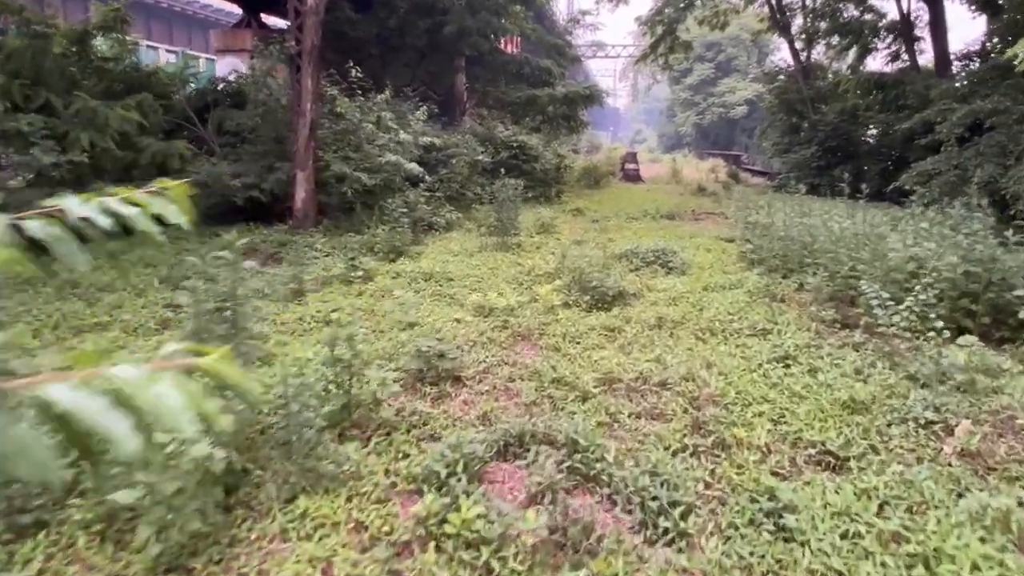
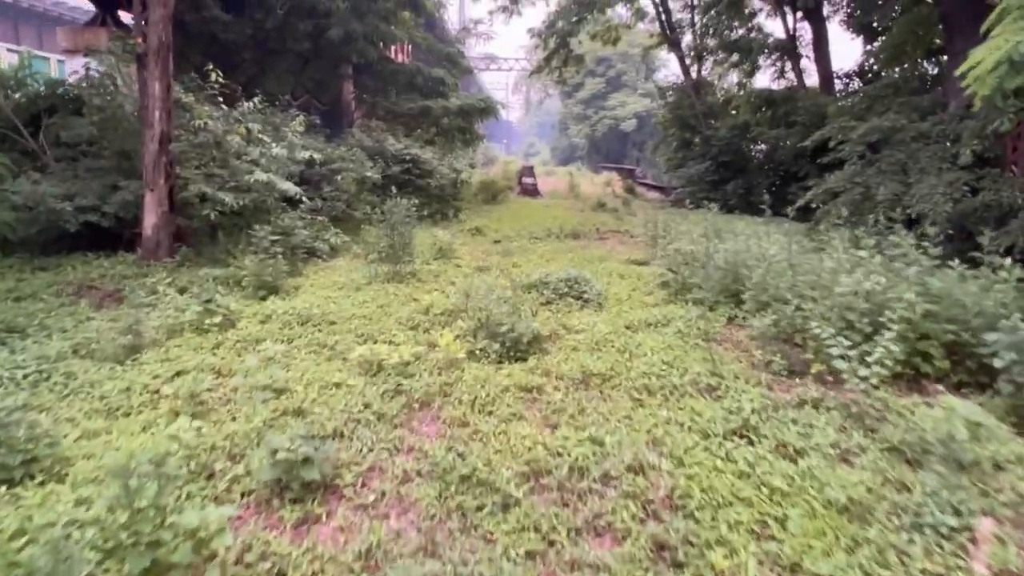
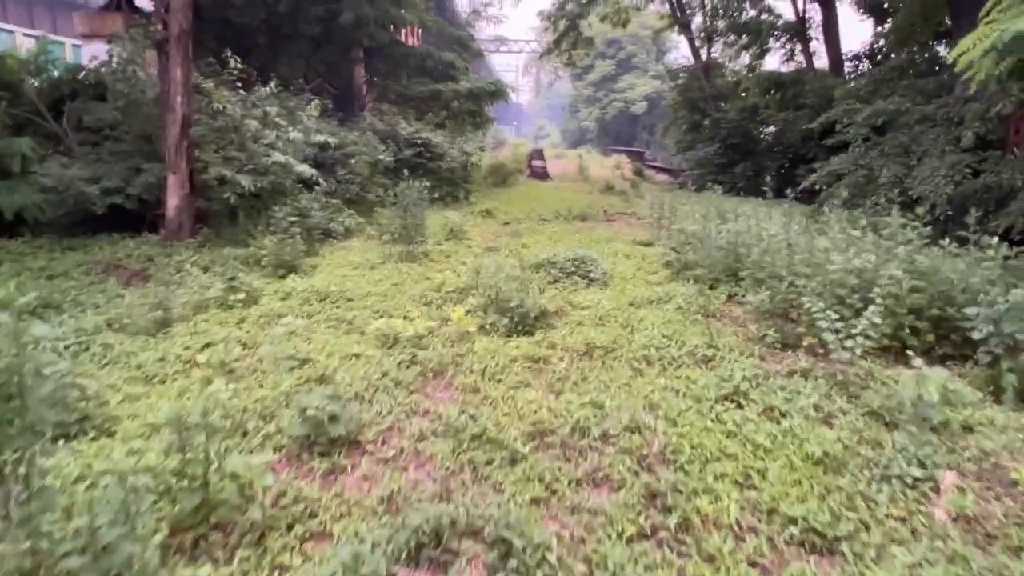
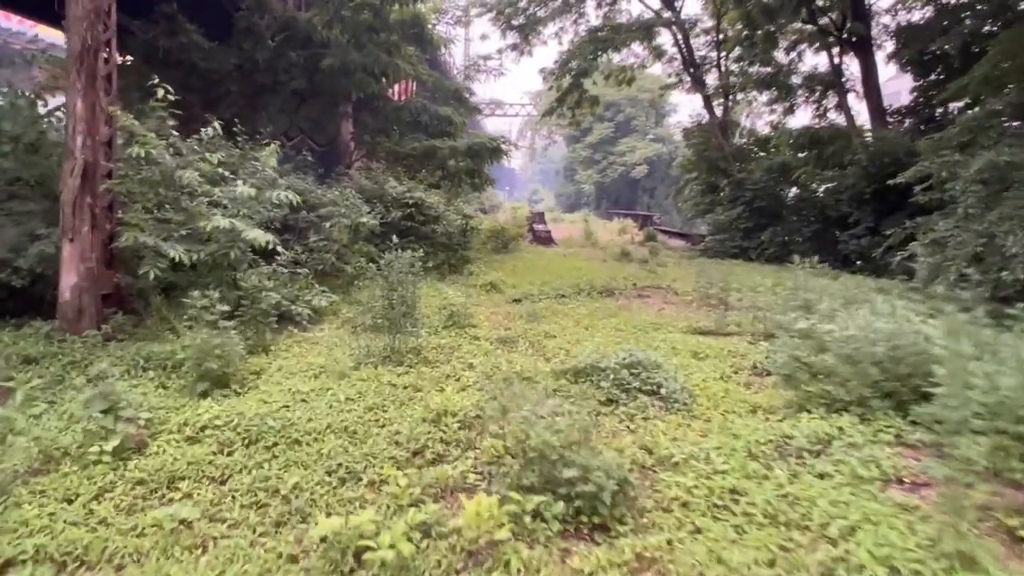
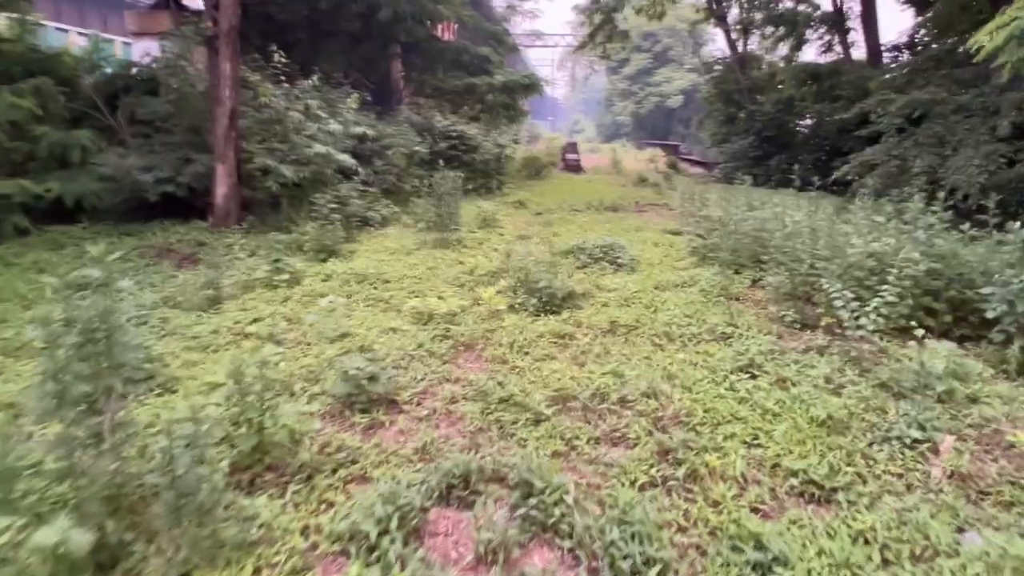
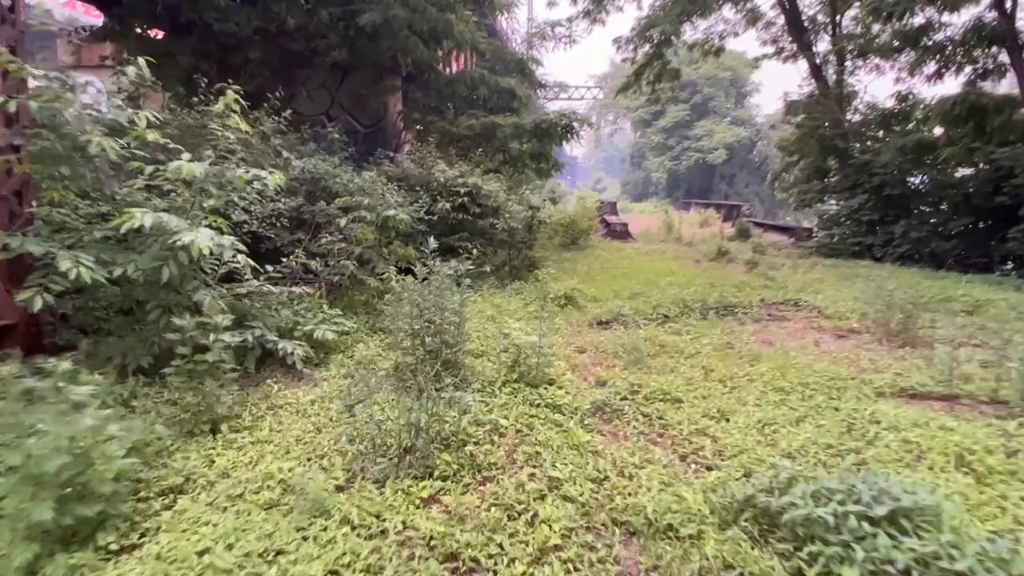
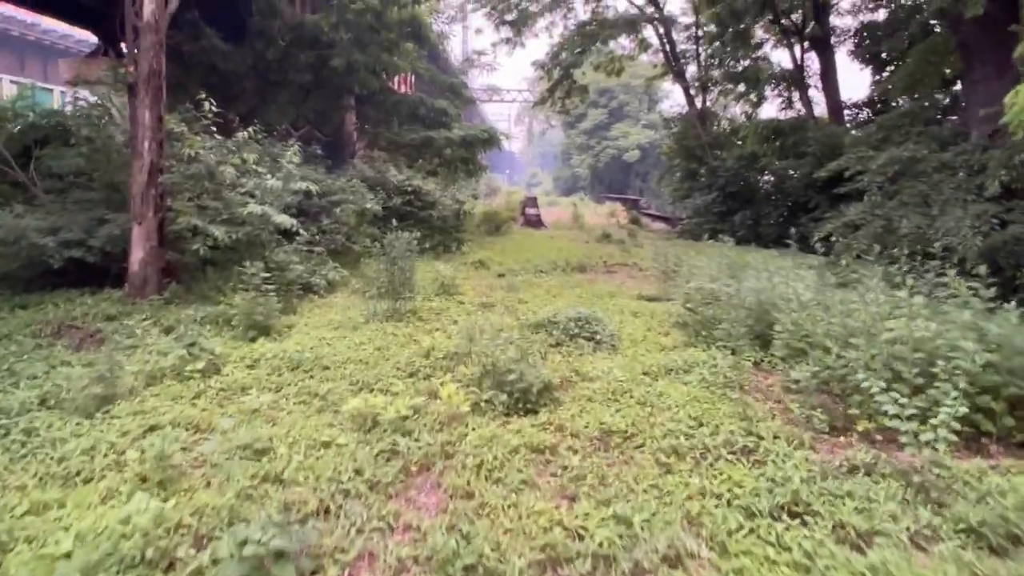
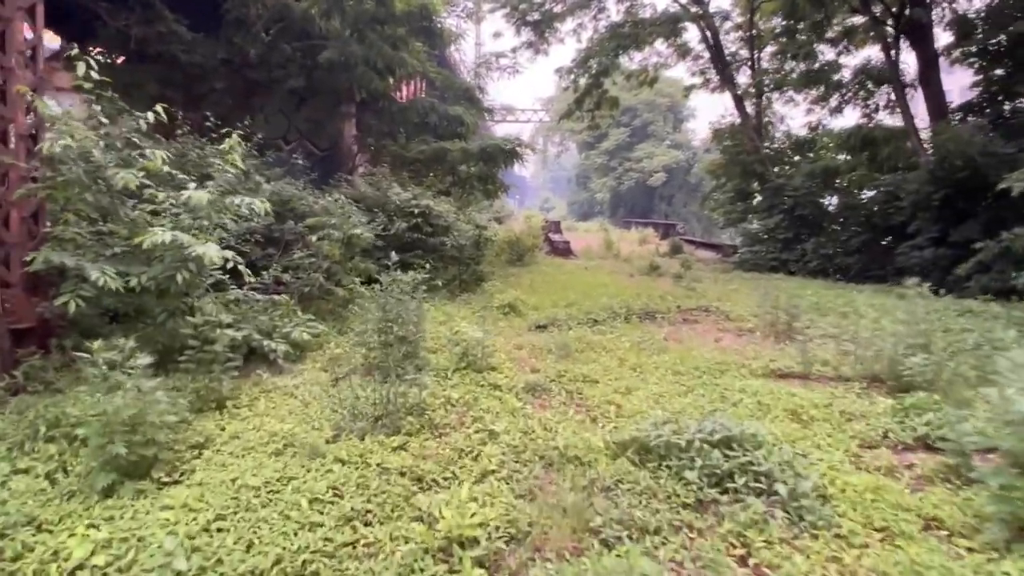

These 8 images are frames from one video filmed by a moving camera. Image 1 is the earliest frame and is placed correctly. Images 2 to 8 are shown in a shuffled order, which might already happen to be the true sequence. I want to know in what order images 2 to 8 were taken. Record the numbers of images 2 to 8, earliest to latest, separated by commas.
5, 3, 2, 7, 4, 8, 6
